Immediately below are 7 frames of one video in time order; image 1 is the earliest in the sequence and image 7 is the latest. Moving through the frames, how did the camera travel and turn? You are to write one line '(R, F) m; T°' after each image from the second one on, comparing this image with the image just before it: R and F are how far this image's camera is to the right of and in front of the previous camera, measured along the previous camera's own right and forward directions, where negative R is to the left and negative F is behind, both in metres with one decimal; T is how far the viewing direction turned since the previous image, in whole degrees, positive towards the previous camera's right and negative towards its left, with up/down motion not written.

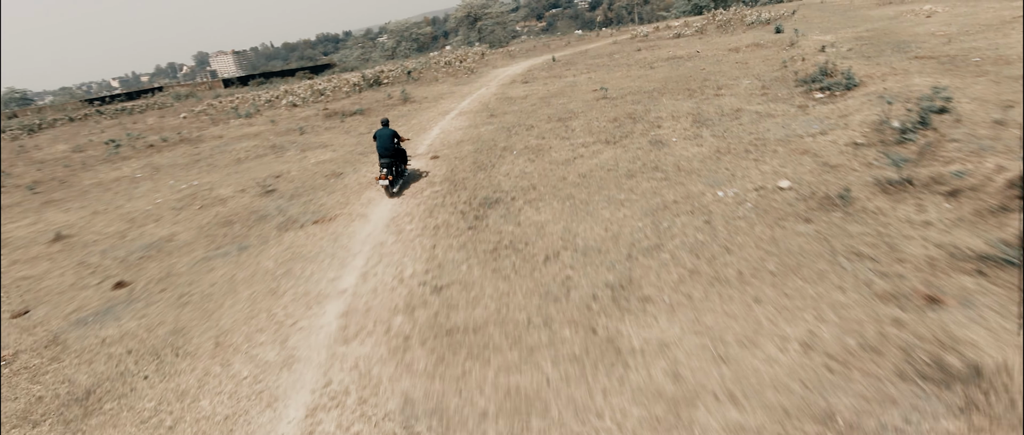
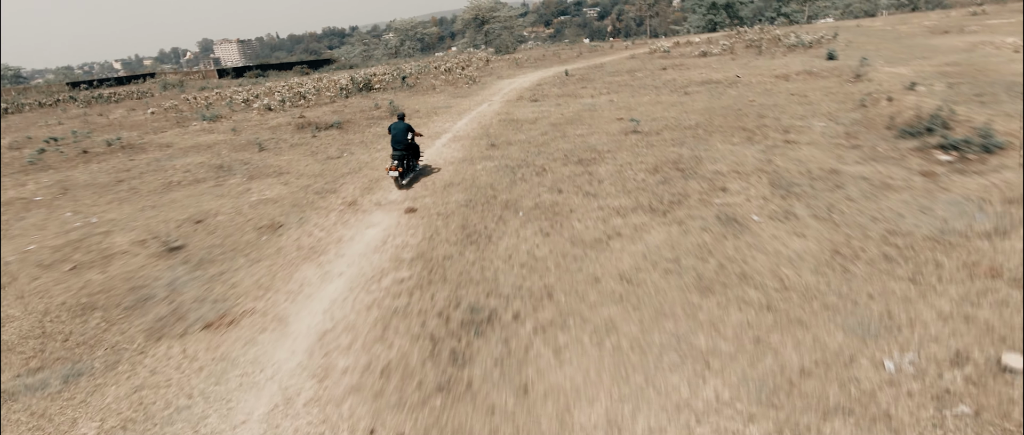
(-0.1, +3.5) m; 0°
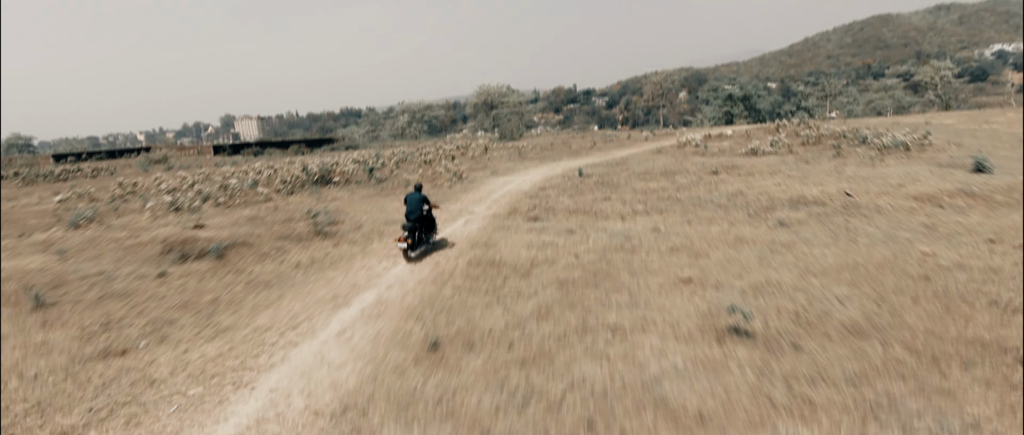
(+0.6, +7.1) m; -1°
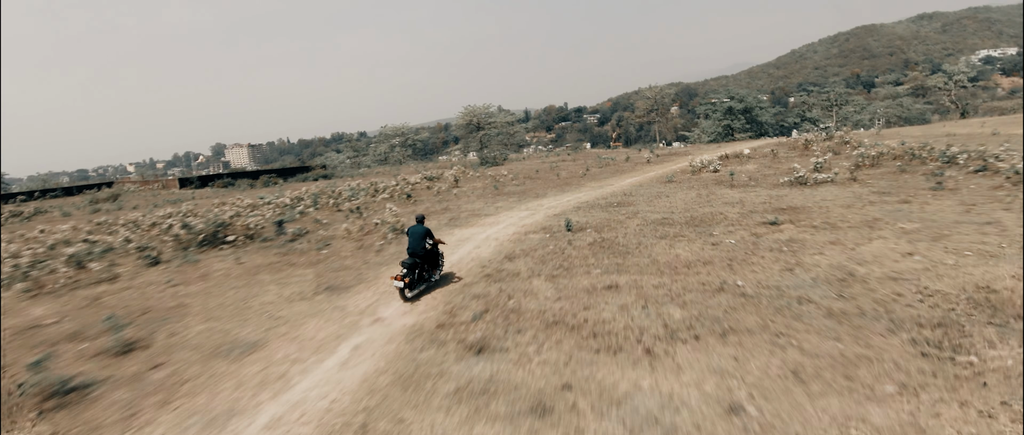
(+1.1, +6.3) m; +1°
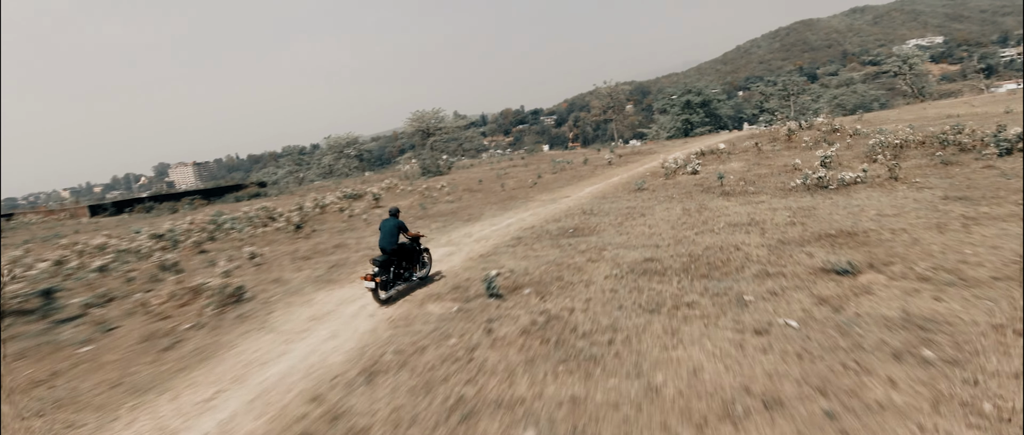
(+1.4, +5.5) m; +4°
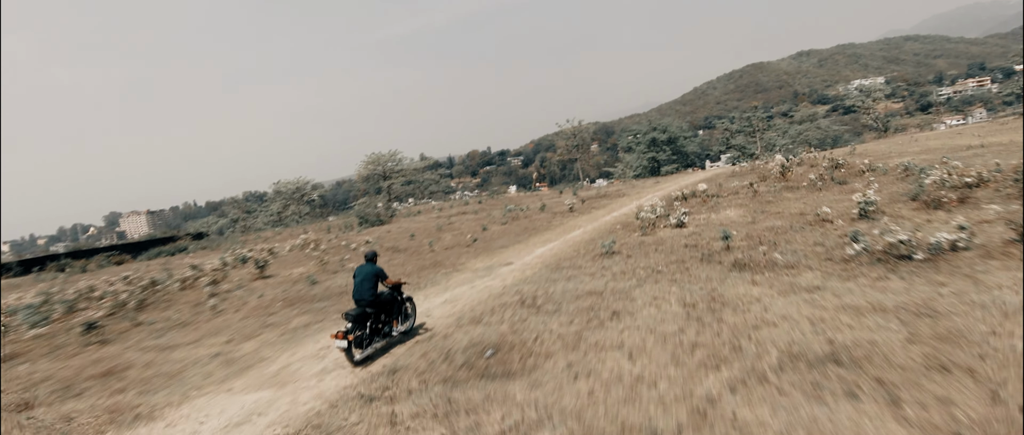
(+1.5, +5.4) m; +4°
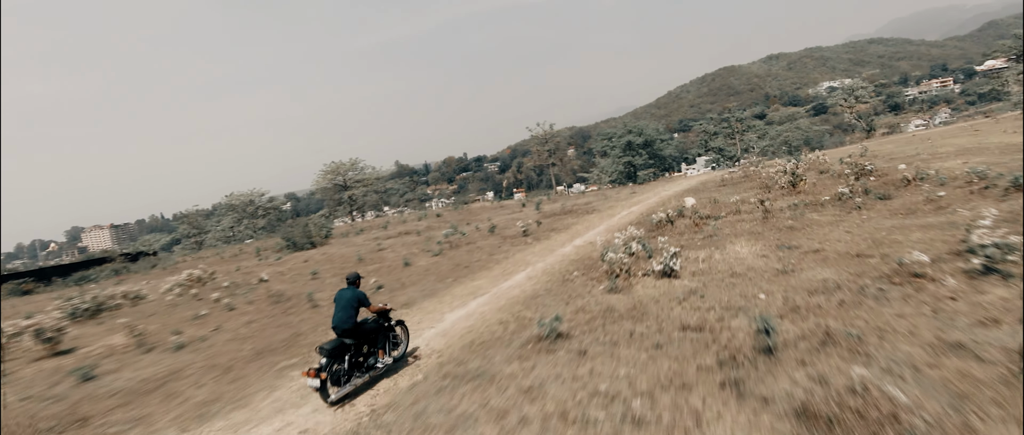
(+1.7, +5.3) m; +2°
